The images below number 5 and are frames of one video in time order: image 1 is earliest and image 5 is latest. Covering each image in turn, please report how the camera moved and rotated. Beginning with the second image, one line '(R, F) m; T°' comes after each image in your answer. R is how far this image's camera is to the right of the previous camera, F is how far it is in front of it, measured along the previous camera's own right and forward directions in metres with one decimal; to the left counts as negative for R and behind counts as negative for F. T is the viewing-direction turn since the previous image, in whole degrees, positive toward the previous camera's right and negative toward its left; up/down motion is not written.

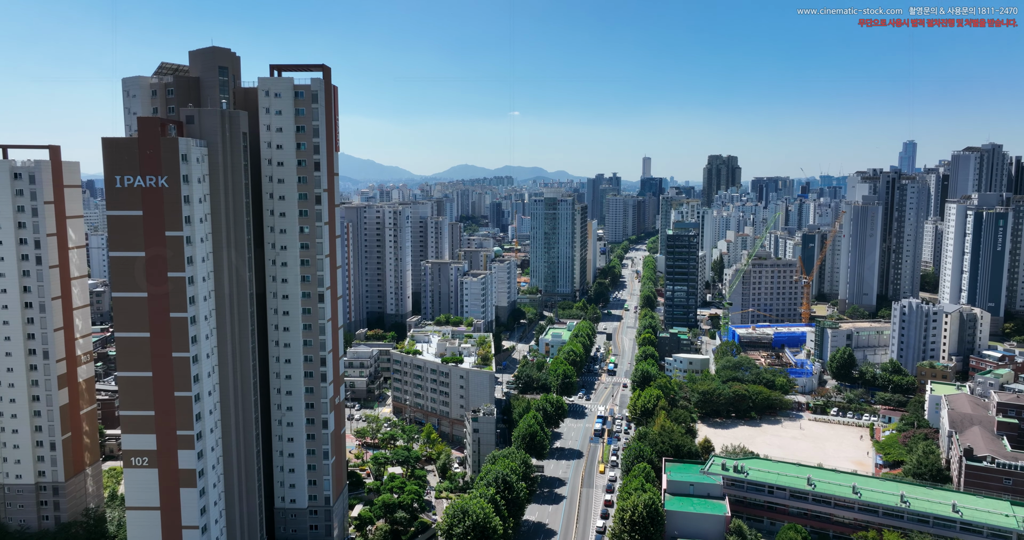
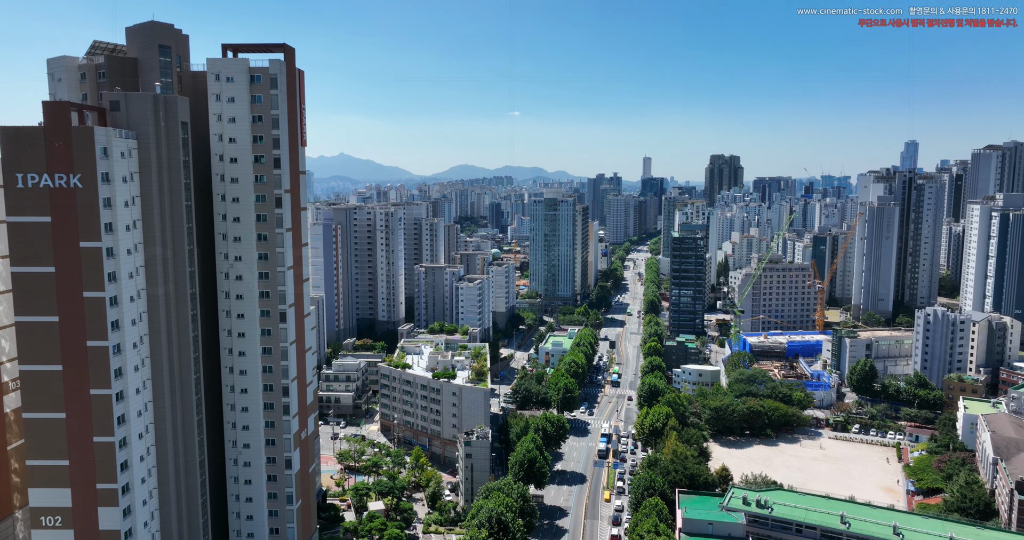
(+0.2, +4.7) m; 0°
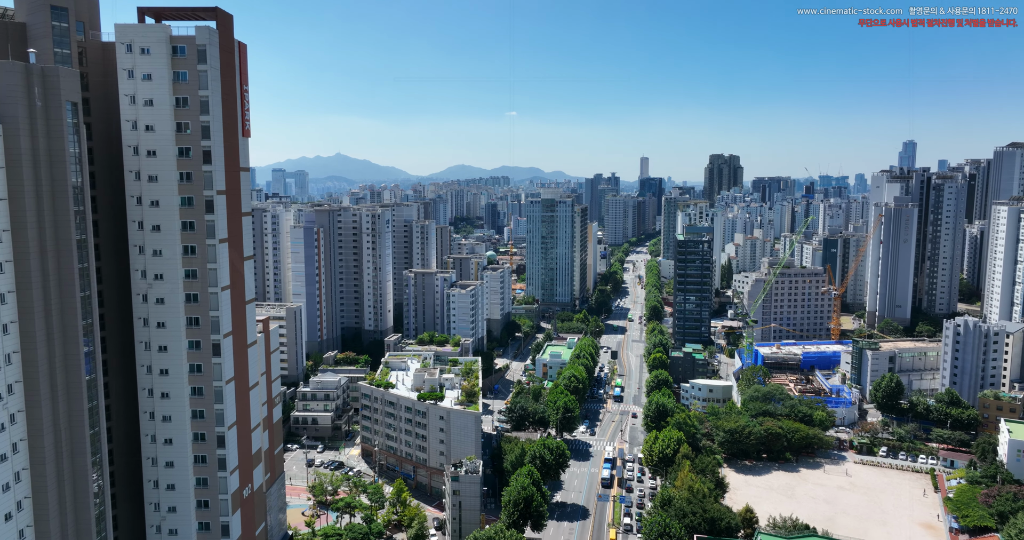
(+0.2, +5.5) m; 0°
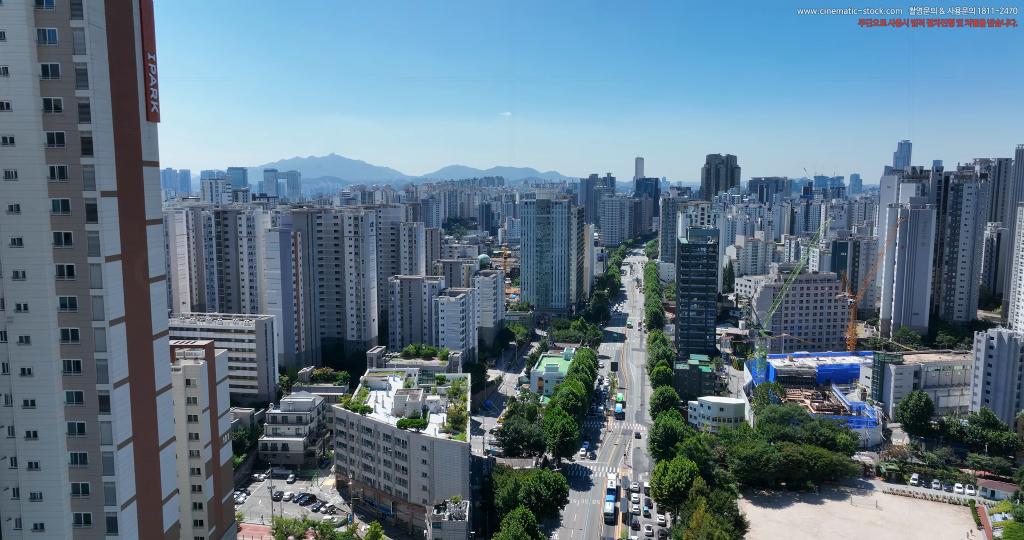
(+0.2, +5.5) m; 0°
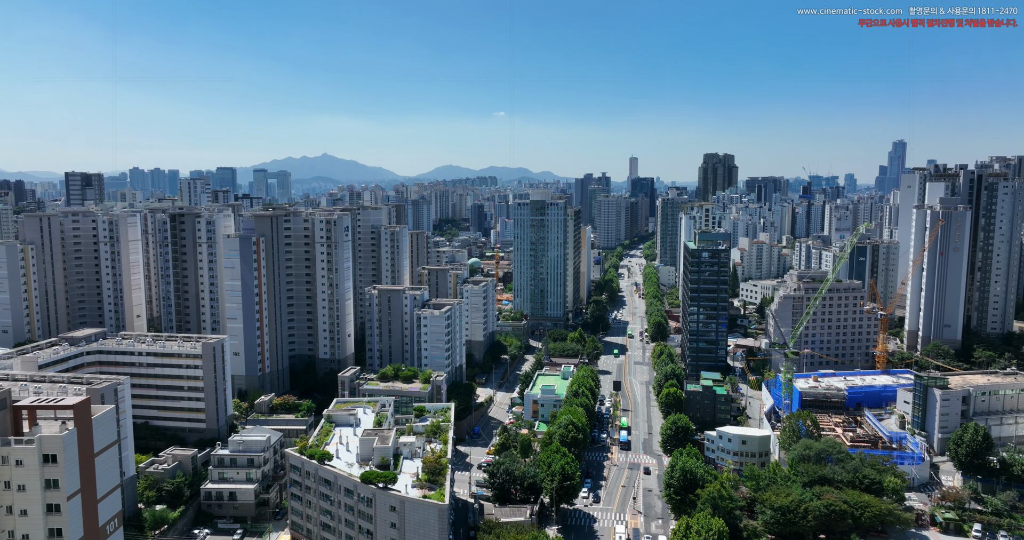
(+0.3, +8.0) m; 0°
